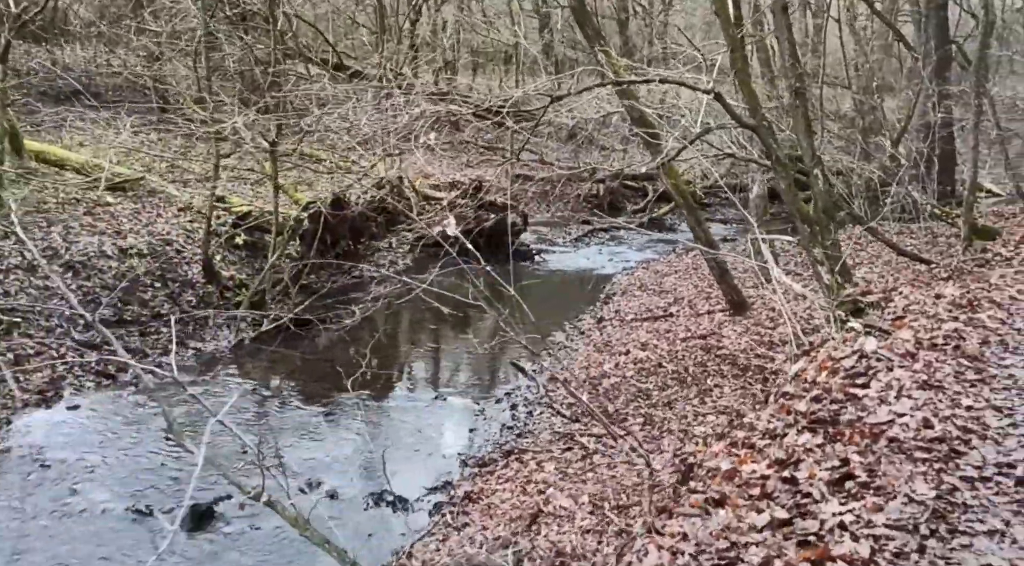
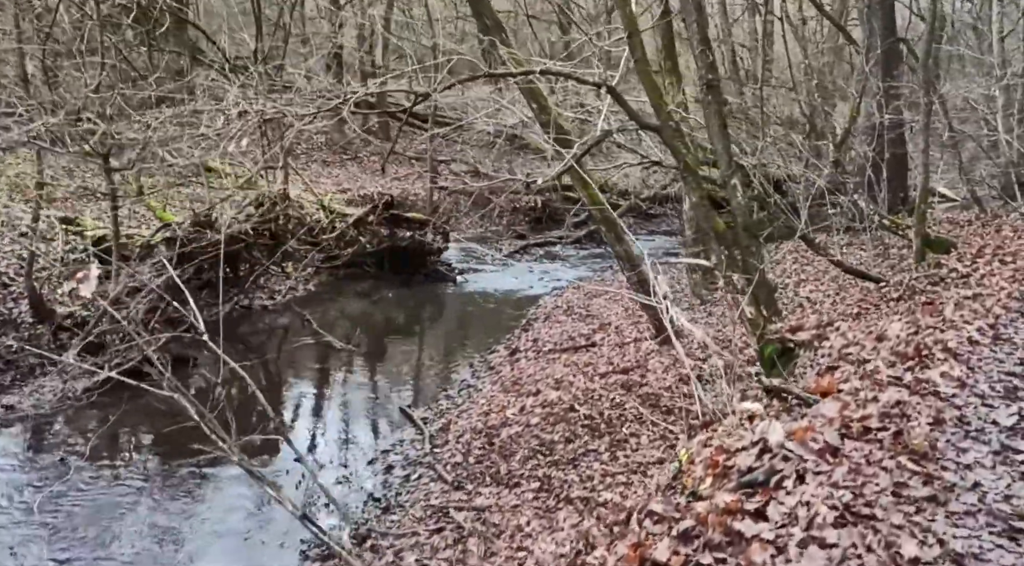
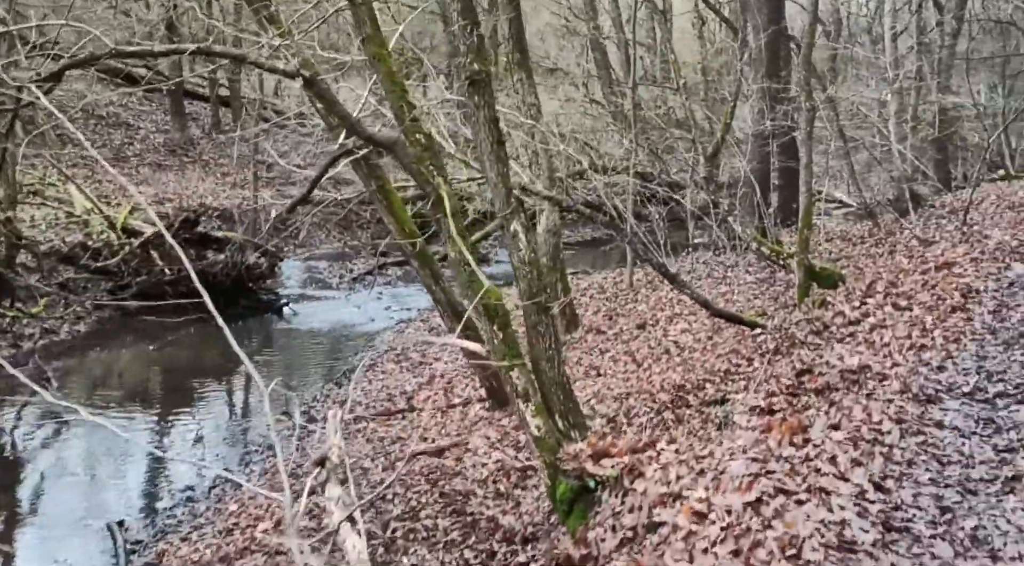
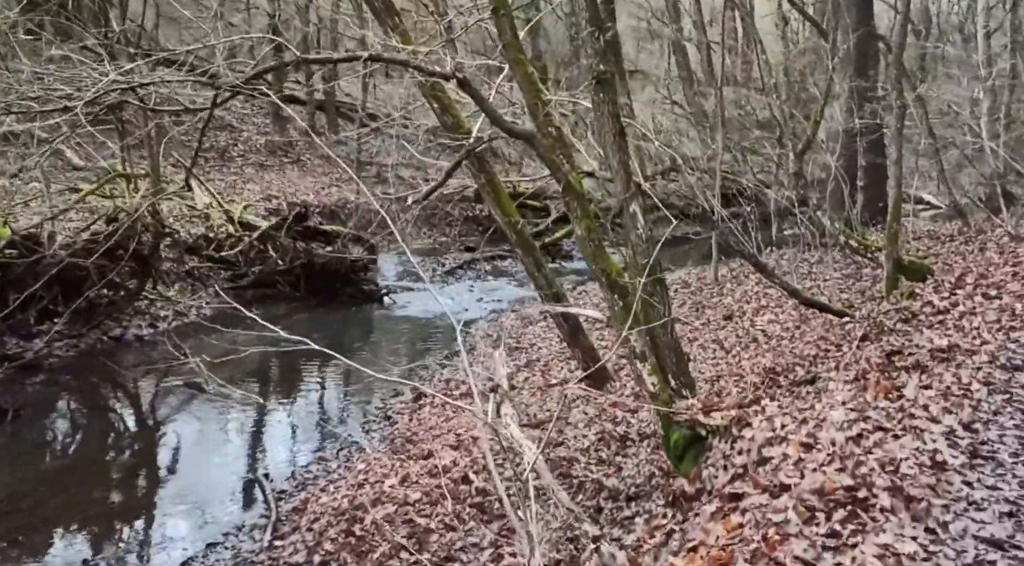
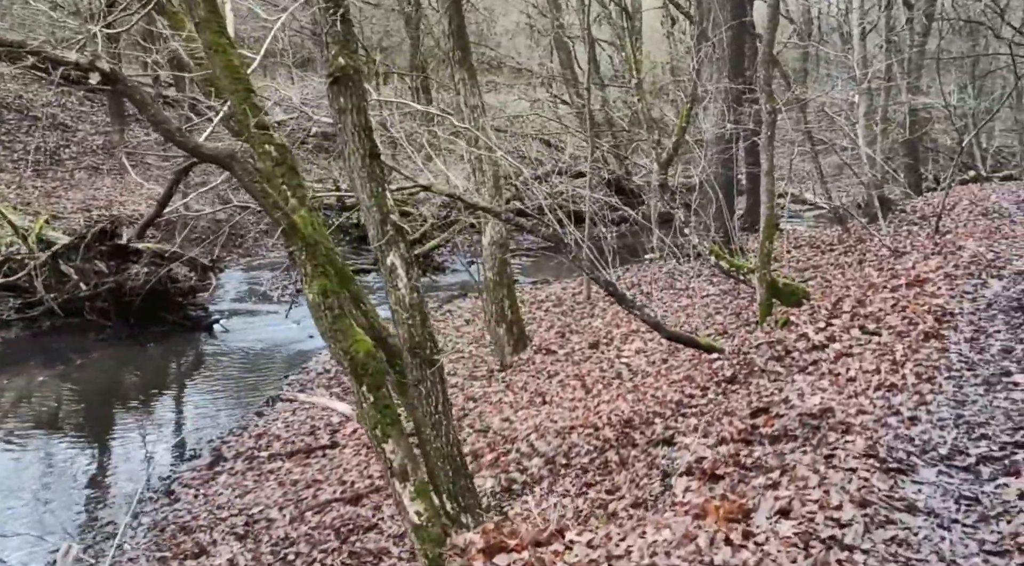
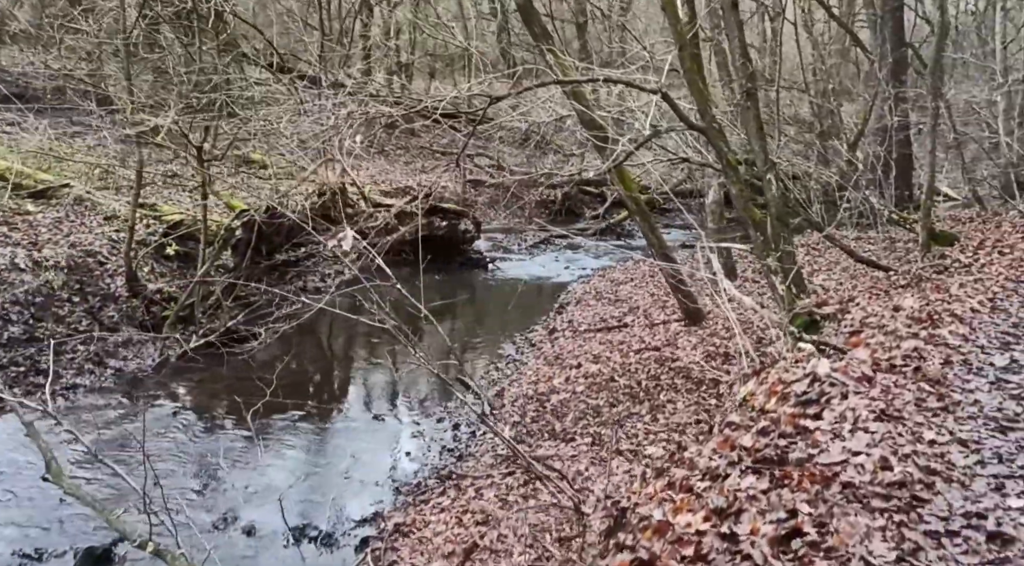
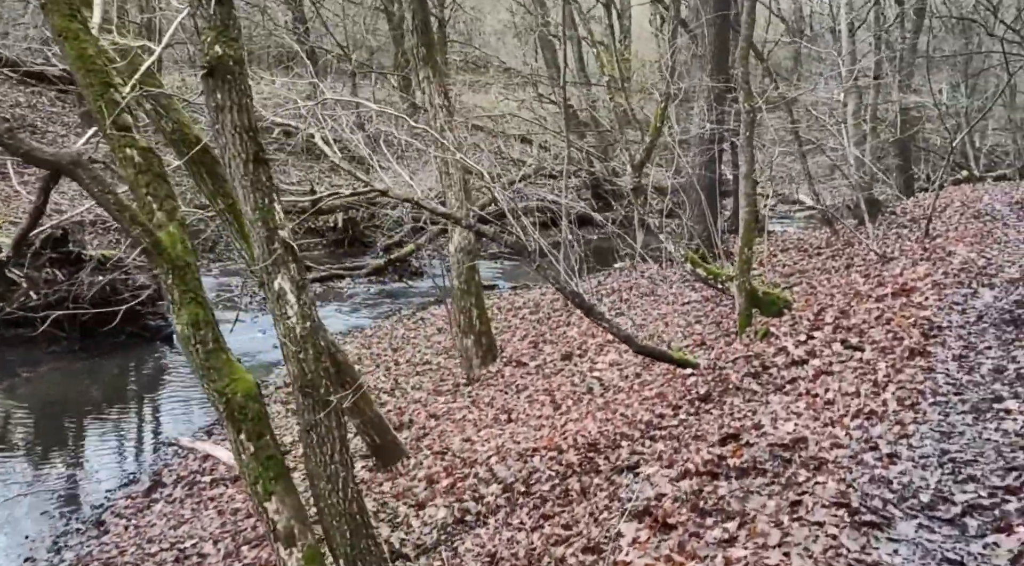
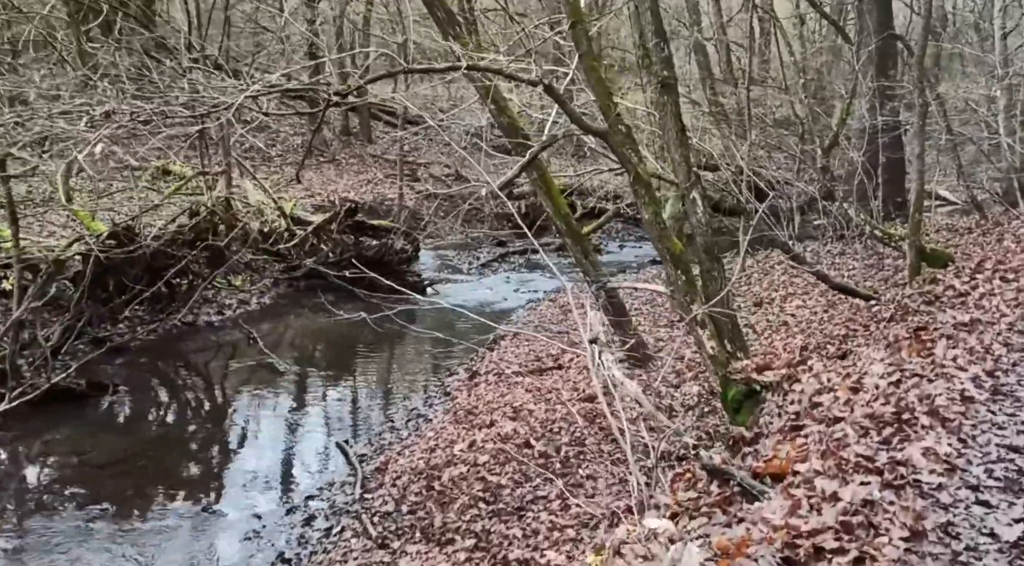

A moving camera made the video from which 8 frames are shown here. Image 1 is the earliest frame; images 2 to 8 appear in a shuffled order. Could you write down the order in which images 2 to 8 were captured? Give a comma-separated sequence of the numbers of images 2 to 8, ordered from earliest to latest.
6, 2, 8, 4, 3, 5, 7
